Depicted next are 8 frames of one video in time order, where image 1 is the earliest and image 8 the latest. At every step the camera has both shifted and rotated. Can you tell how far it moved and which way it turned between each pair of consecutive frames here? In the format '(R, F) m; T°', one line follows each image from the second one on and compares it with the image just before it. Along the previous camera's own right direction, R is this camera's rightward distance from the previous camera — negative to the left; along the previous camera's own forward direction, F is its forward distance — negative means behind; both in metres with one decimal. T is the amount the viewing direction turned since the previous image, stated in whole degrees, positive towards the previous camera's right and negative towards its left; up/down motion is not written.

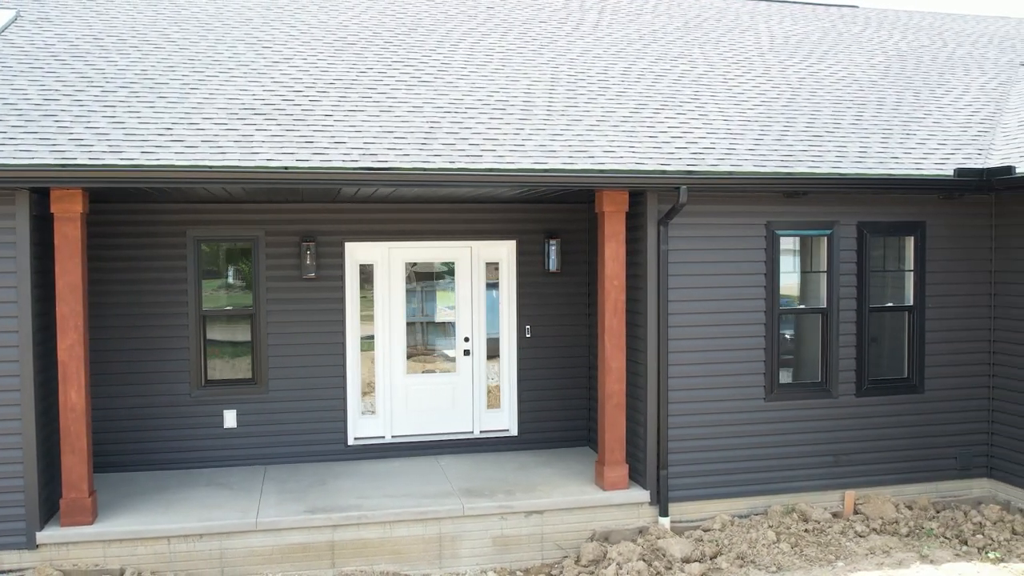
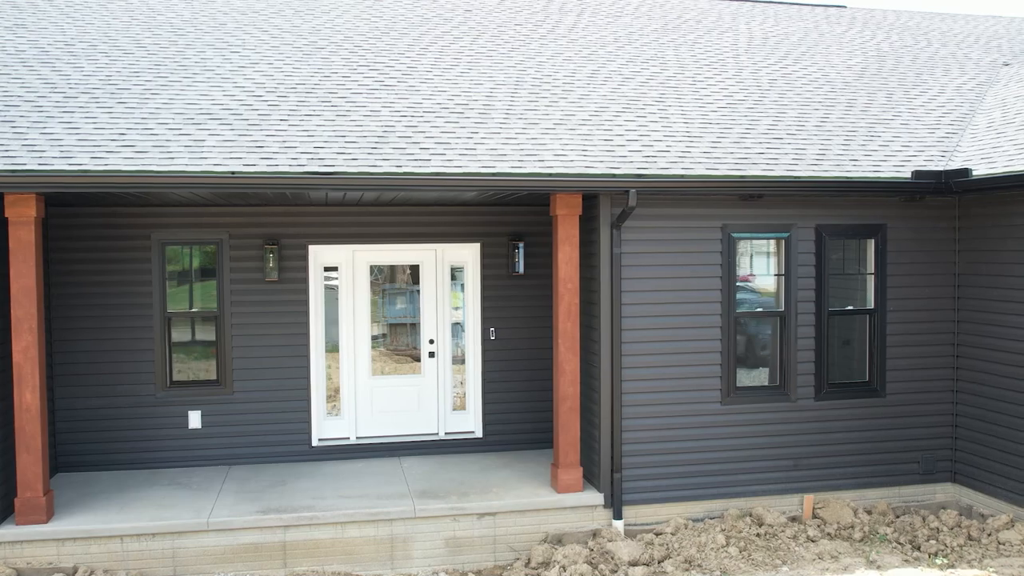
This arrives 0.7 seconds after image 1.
(+0.5, 0.0) m; -2°
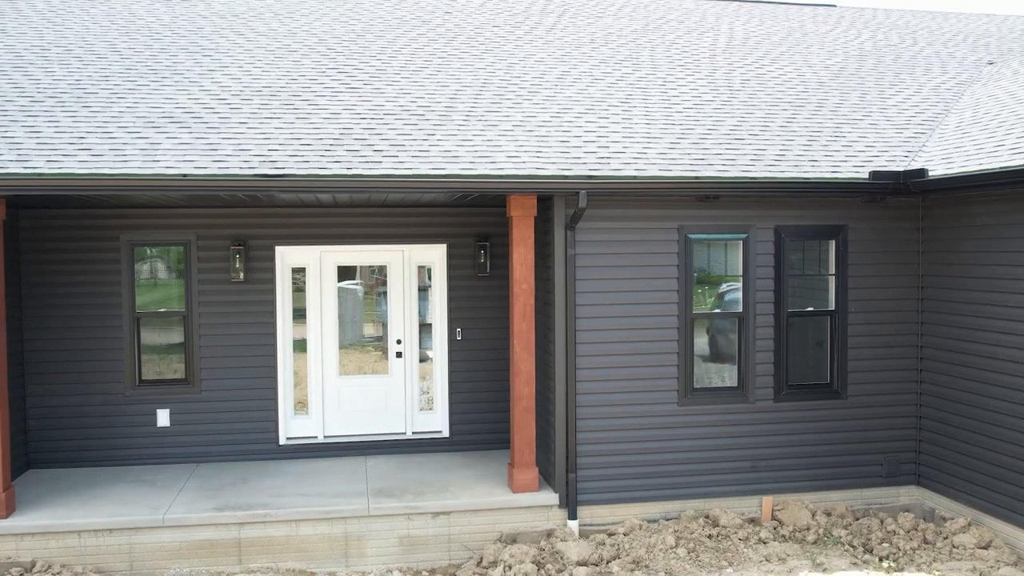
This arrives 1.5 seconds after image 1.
(+0.5, 0.0) m; -2°
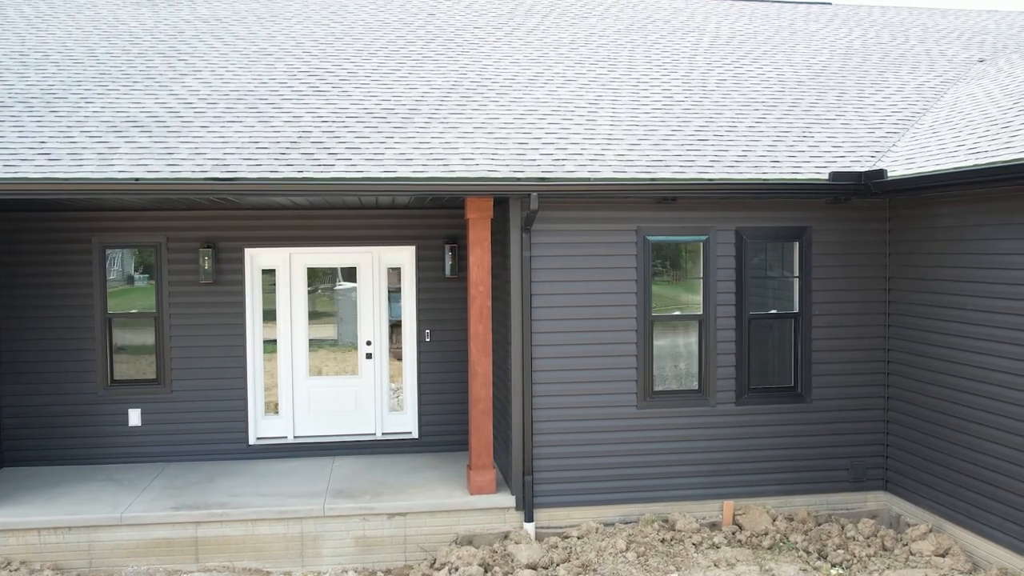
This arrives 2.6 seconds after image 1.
(+0.5, 0.0) m; -2°
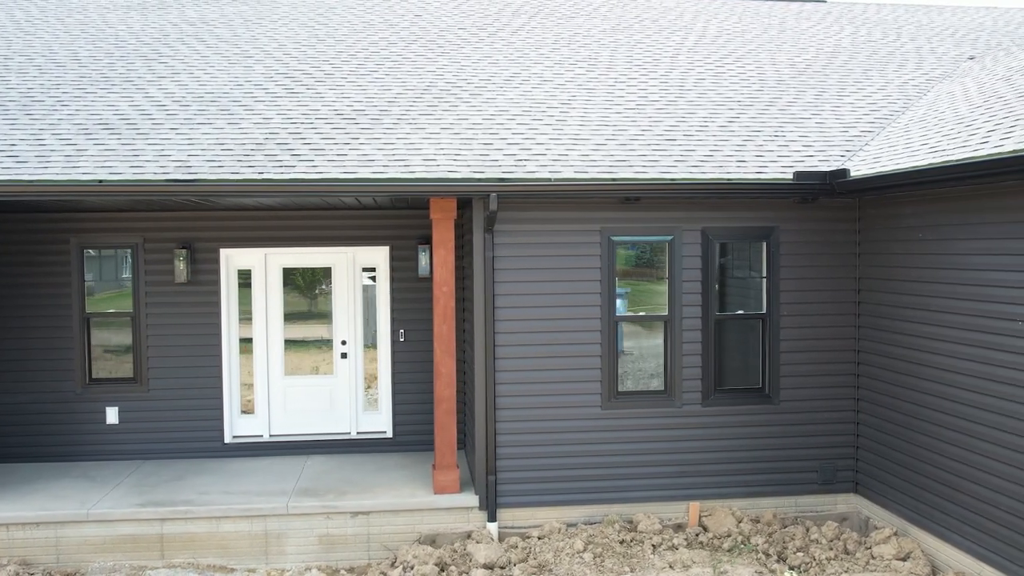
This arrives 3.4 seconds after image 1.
(+0.4, 0.0) m; -2°
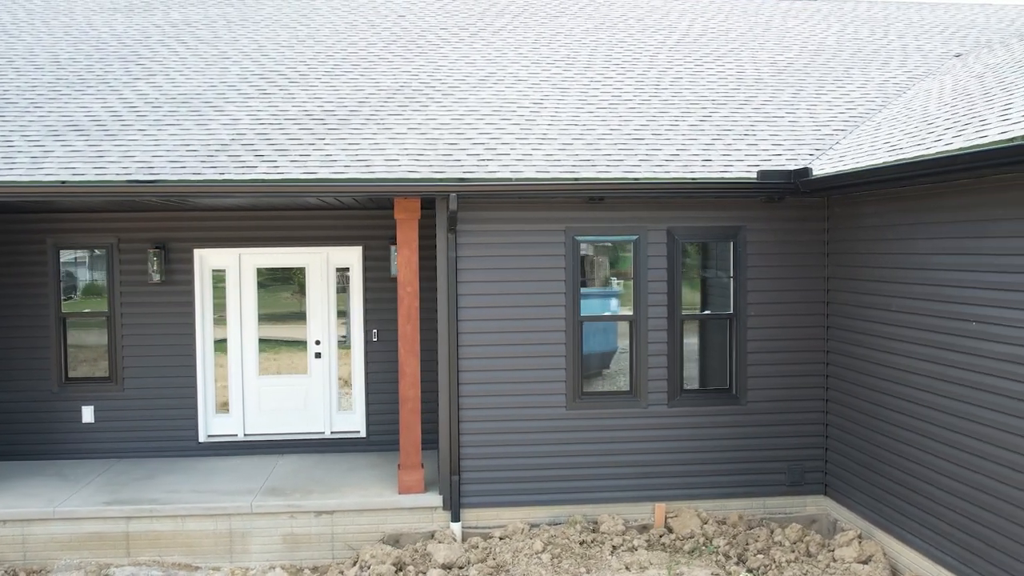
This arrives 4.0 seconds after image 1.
(+0.4, 0.0) m; -1°
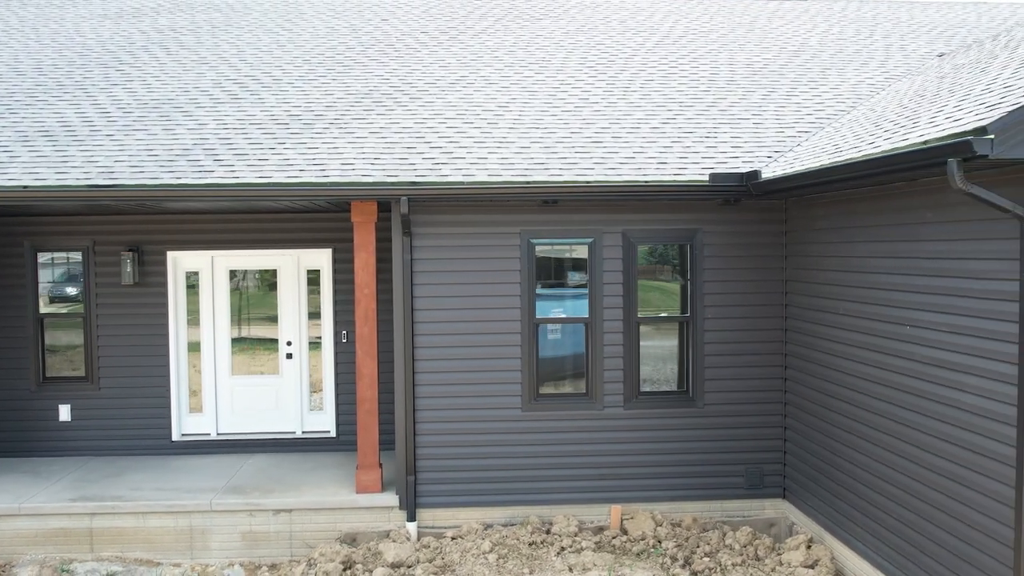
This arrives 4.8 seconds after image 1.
(+0.5, 0.0) m; -2°
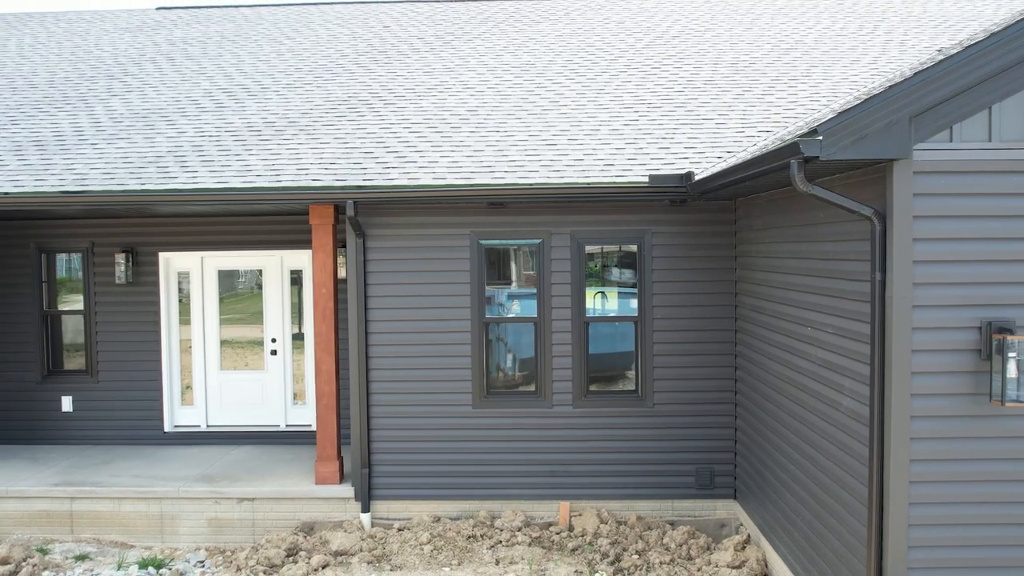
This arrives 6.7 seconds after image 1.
(+1.0, -0.1) m; -6°
